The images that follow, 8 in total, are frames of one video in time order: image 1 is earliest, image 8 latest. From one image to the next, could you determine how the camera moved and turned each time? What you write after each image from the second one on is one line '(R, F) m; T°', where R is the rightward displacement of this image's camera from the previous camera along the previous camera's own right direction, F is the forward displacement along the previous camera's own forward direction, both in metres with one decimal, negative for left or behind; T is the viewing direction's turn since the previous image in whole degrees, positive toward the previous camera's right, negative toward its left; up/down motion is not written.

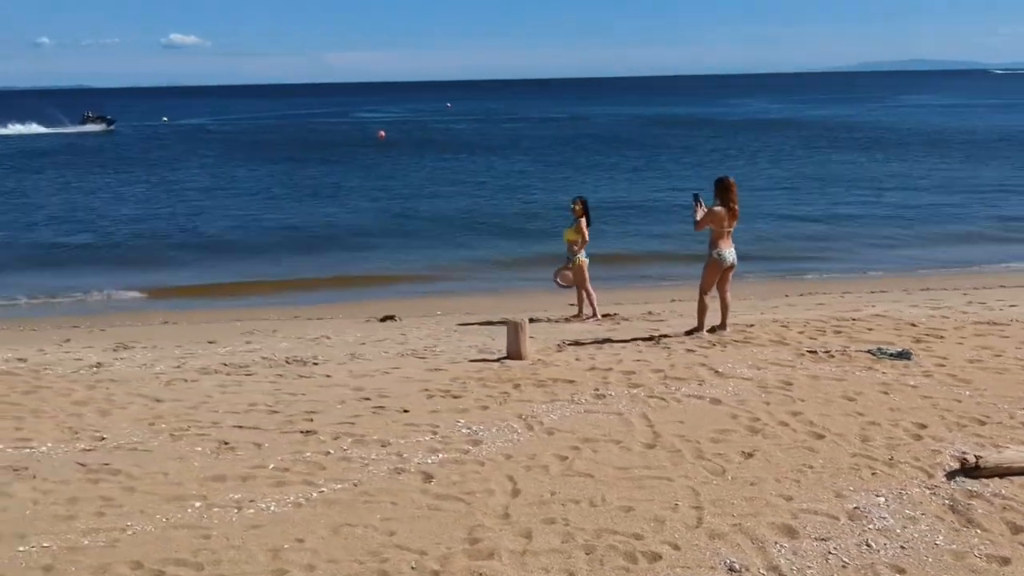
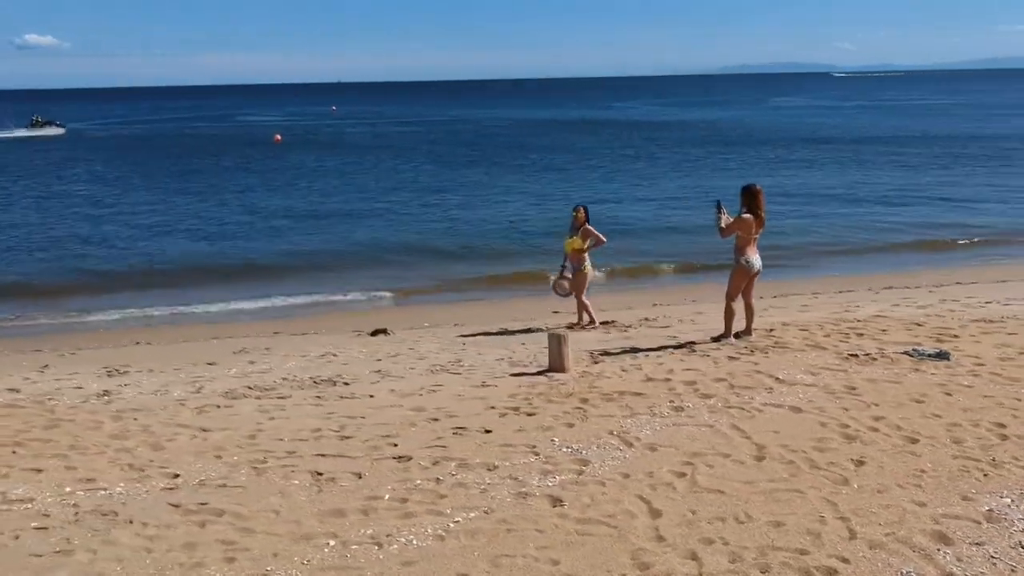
(-1.2, +0.2) m; +7°
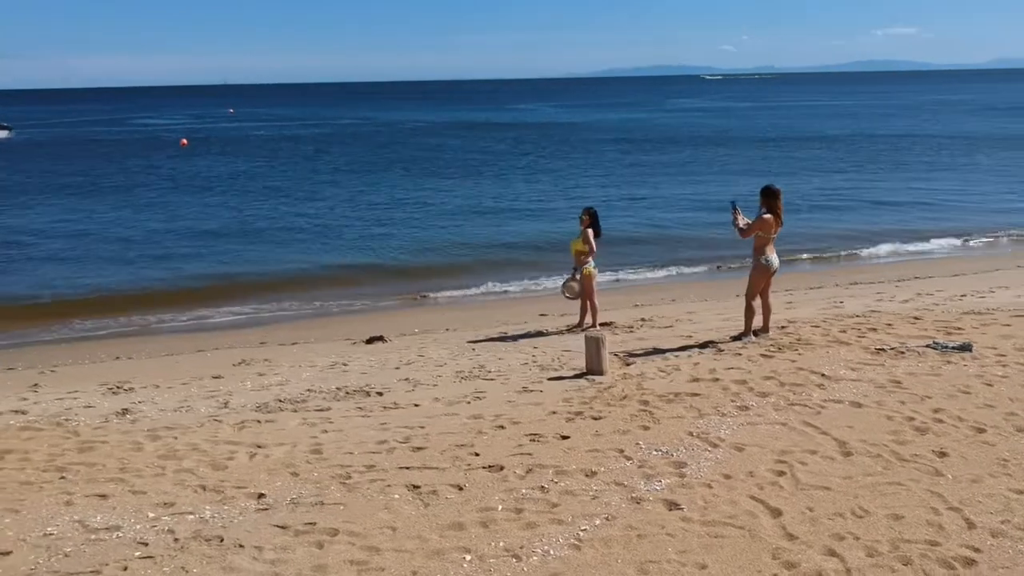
(-1.1, +0.1) m; +6°
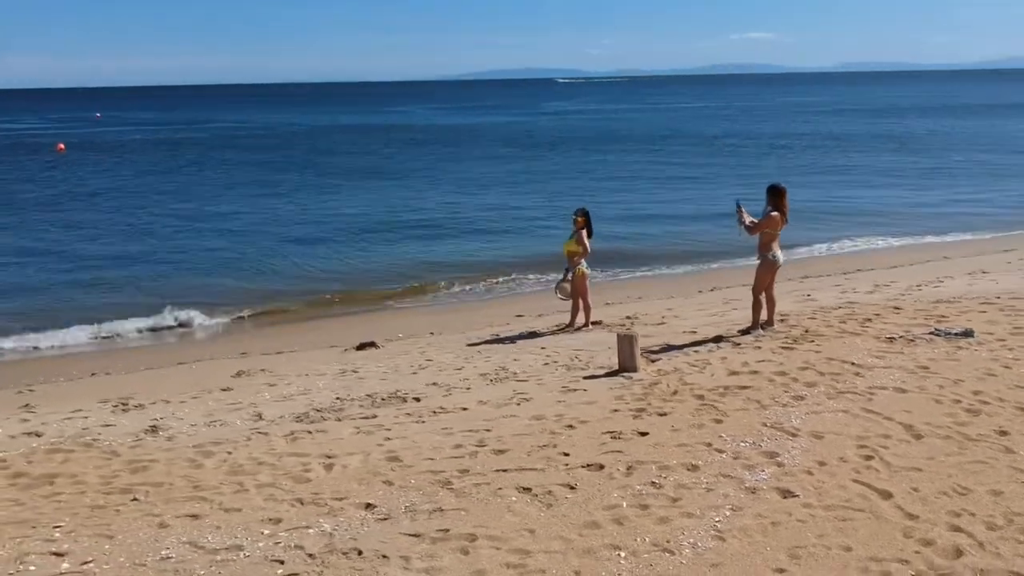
(-1.2, 0.0) m; +7°
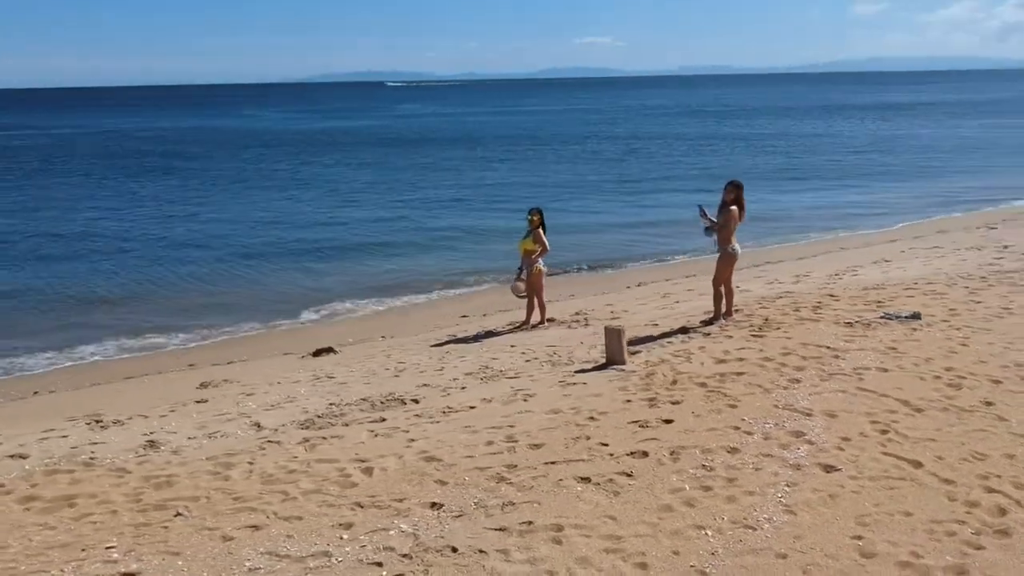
(-1.1, 0.0) m; +9°
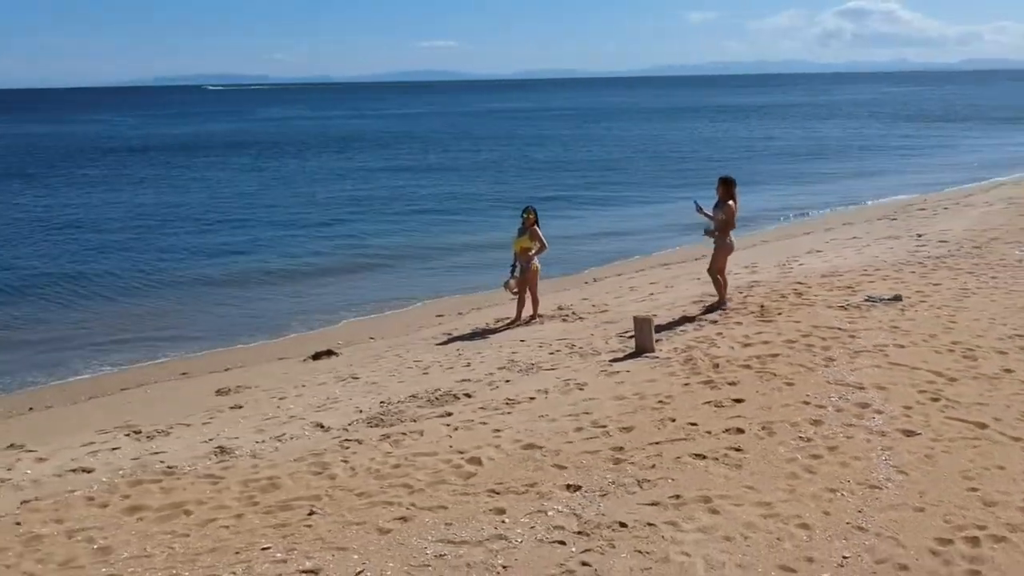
(-1.5, -0.1) m; +9°
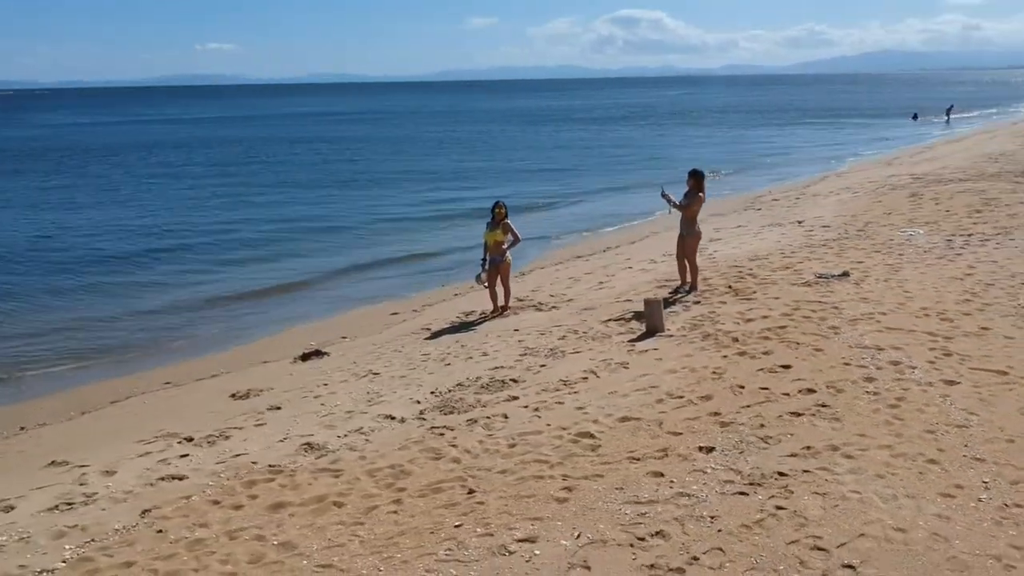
(-1.9, -0.1) m; +12°
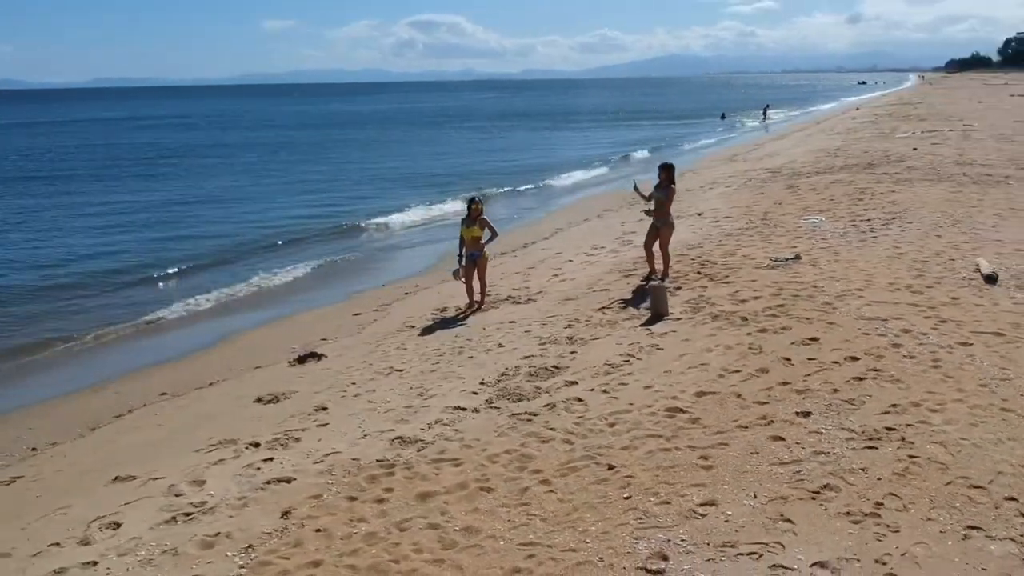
(-1.8, 0.0) m; +11°
